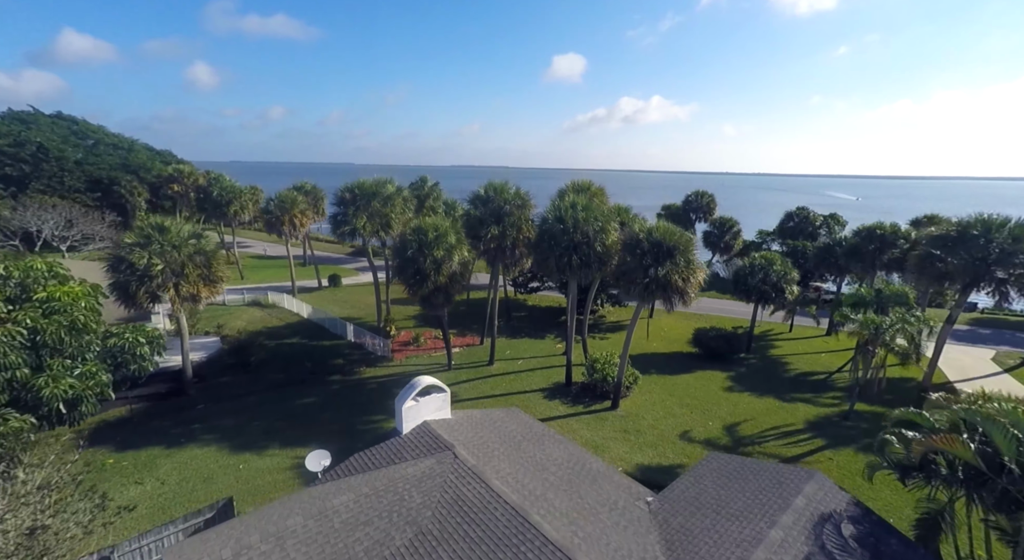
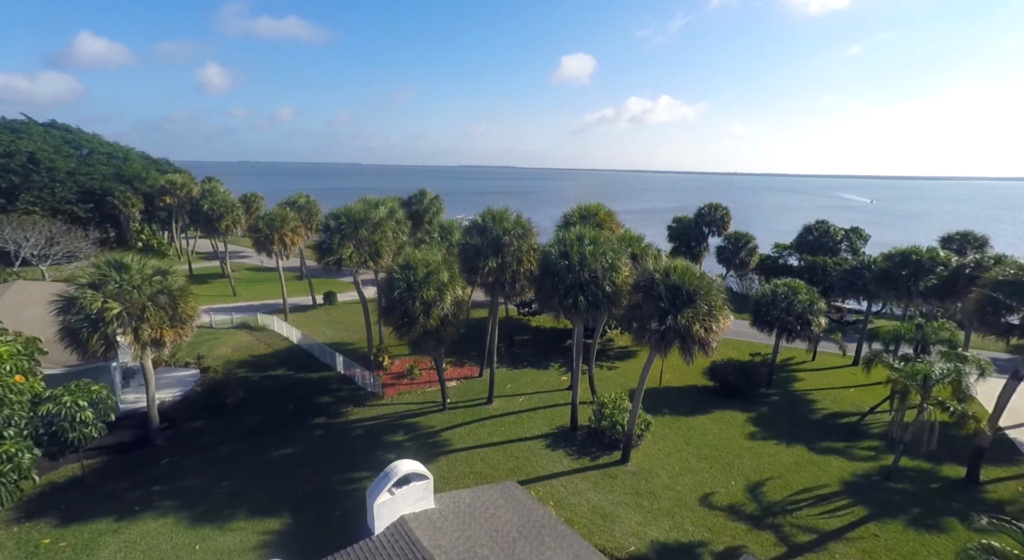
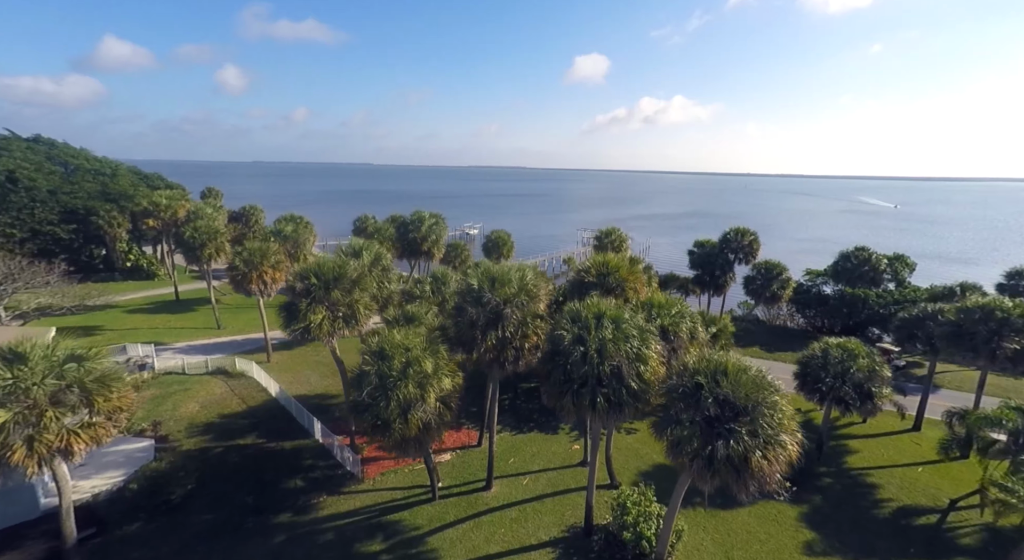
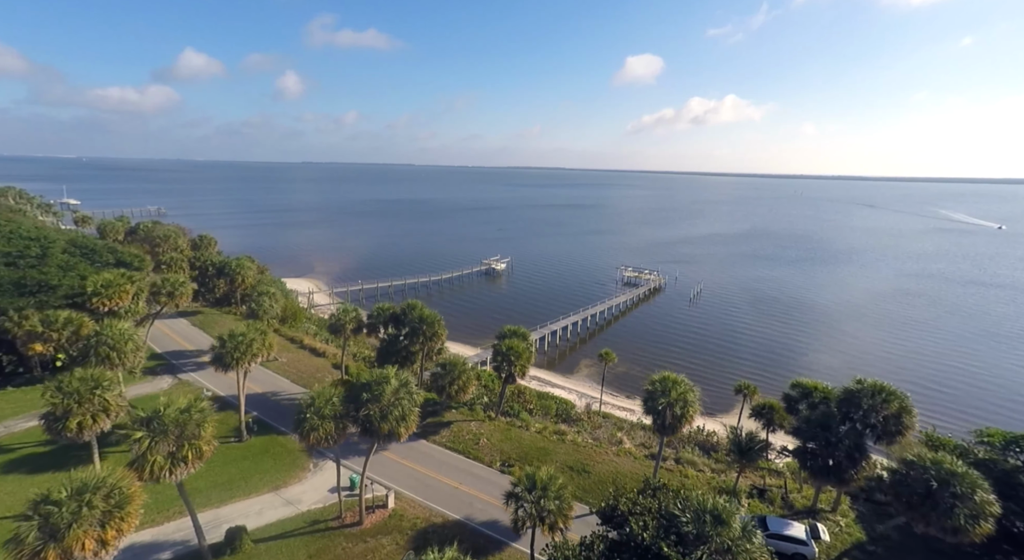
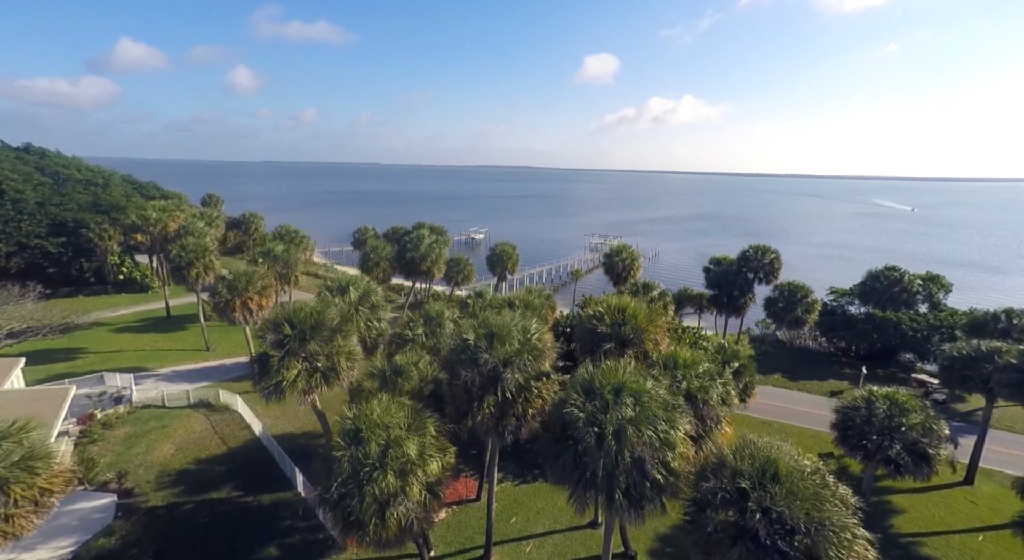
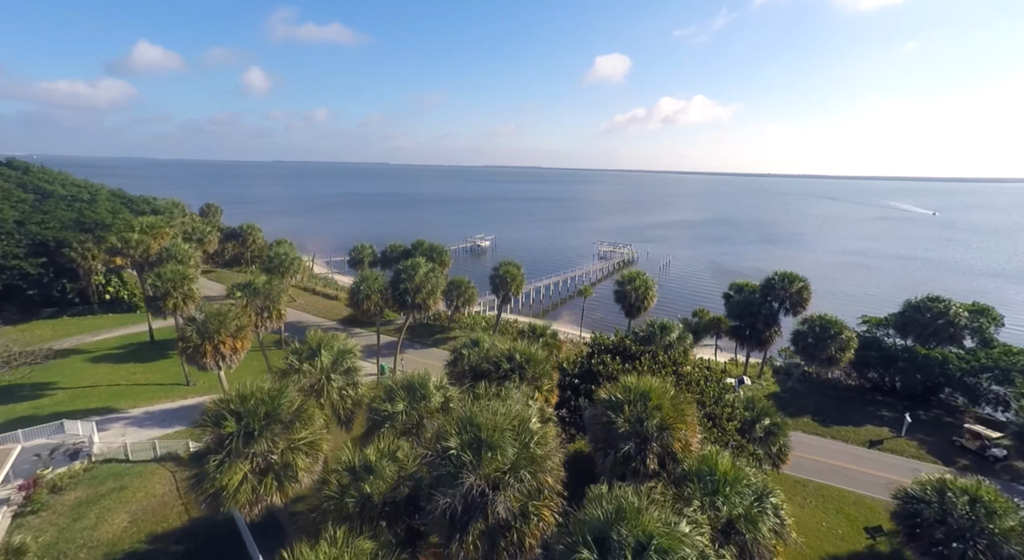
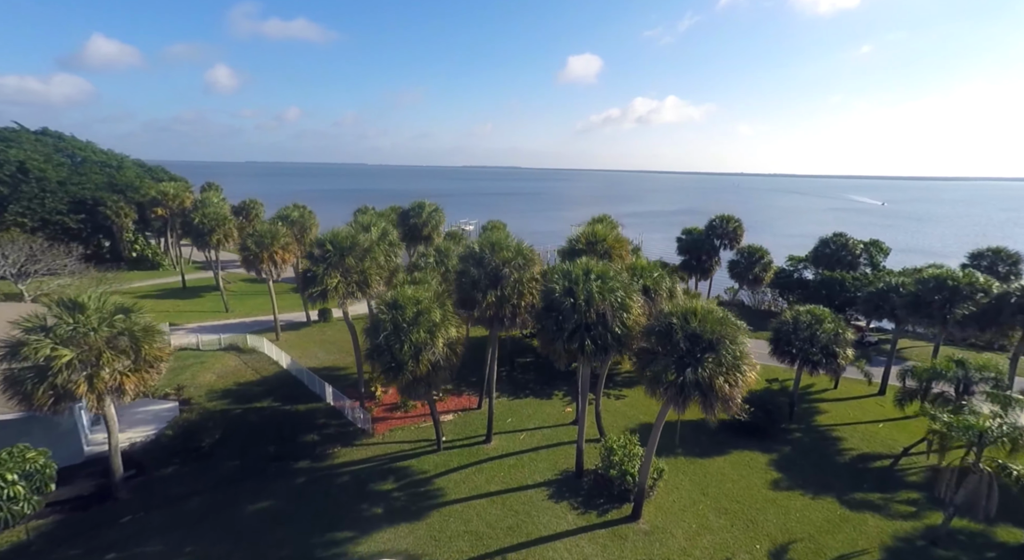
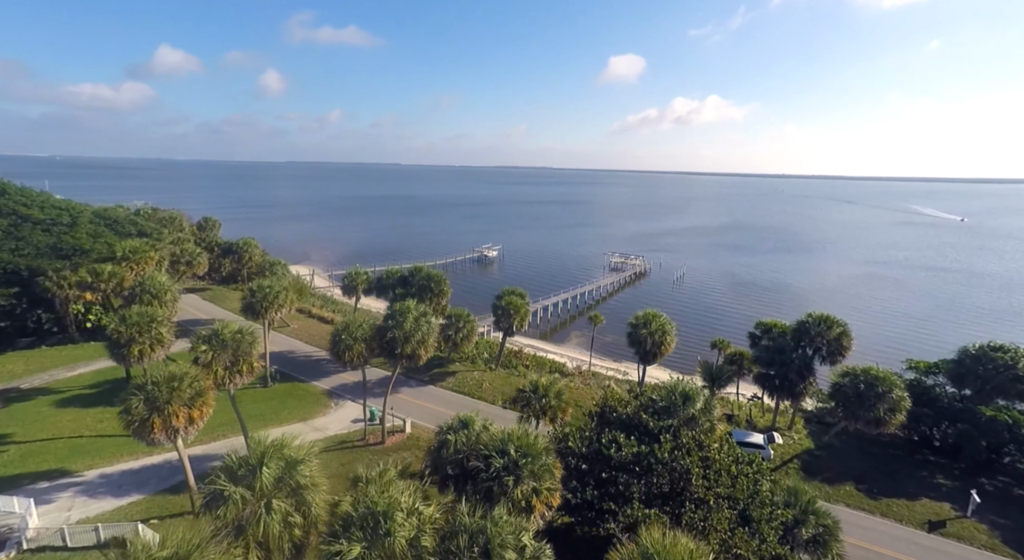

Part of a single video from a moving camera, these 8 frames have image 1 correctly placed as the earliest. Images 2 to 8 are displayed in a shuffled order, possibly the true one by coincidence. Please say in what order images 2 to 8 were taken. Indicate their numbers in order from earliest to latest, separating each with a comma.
2, 7, 3, 5, 6, 8, 4
